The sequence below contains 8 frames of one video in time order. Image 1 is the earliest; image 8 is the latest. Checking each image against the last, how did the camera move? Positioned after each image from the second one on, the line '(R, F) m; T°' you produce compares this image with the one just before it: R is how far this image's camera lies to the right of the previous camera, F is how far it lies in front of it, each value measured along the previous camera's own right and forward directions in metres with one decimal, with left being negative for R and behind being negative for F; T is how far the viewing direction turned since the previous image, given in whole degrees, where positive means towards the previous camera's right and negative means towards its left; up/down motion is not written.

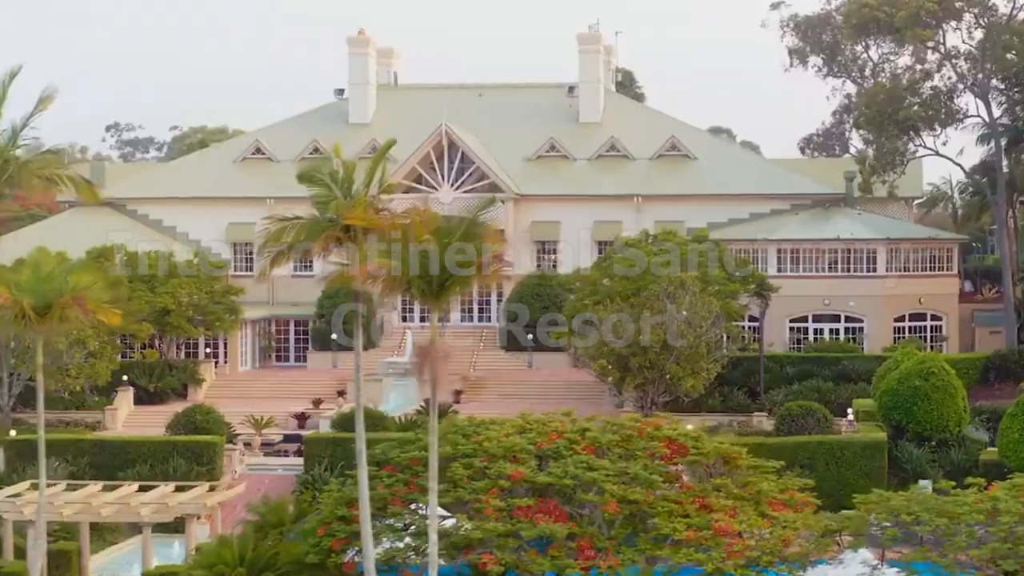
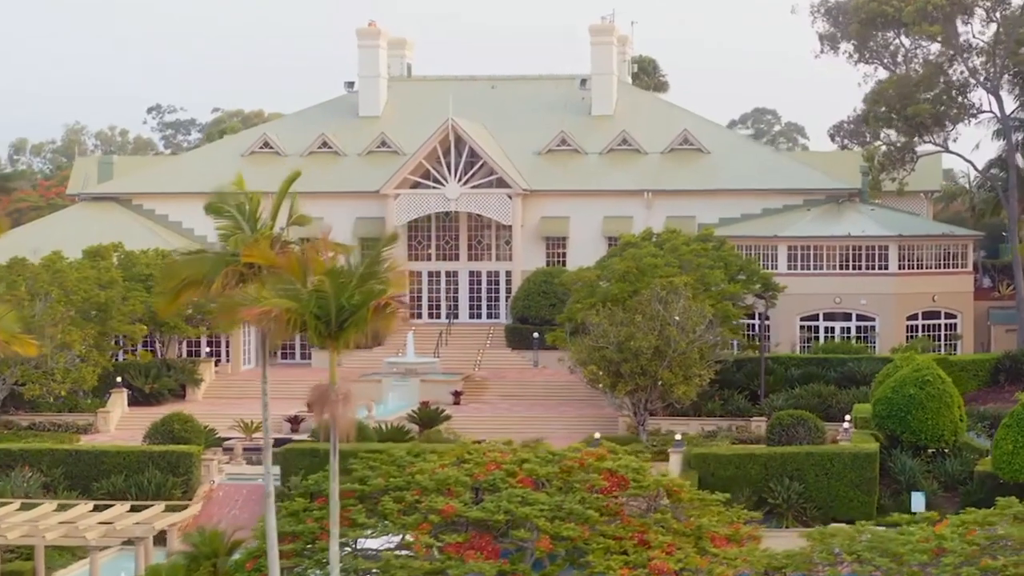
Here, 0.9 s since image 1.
(+1.4, +0.7) m; -2°
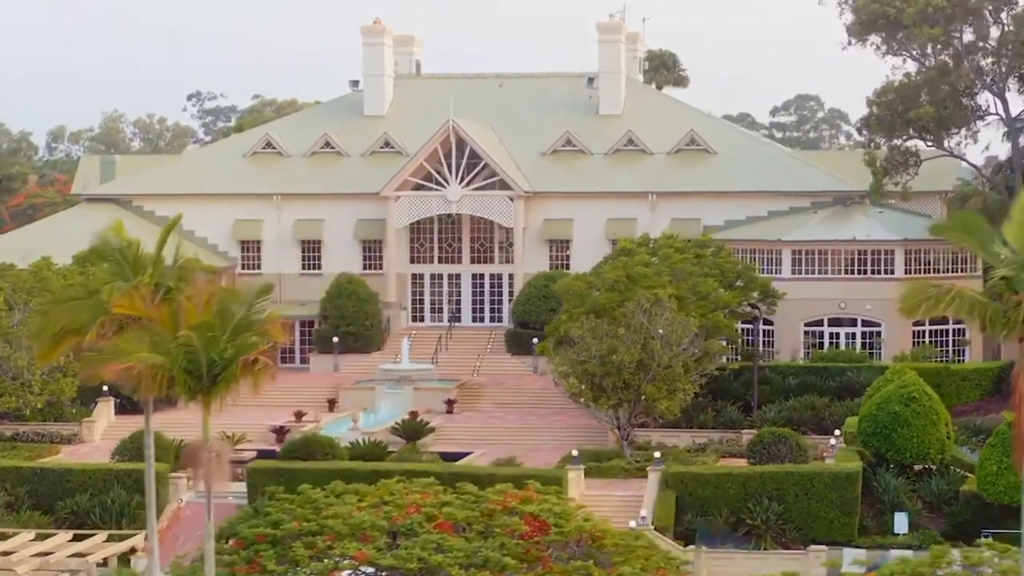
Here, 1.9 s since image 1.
(+1.5, +0.7) m; -2°
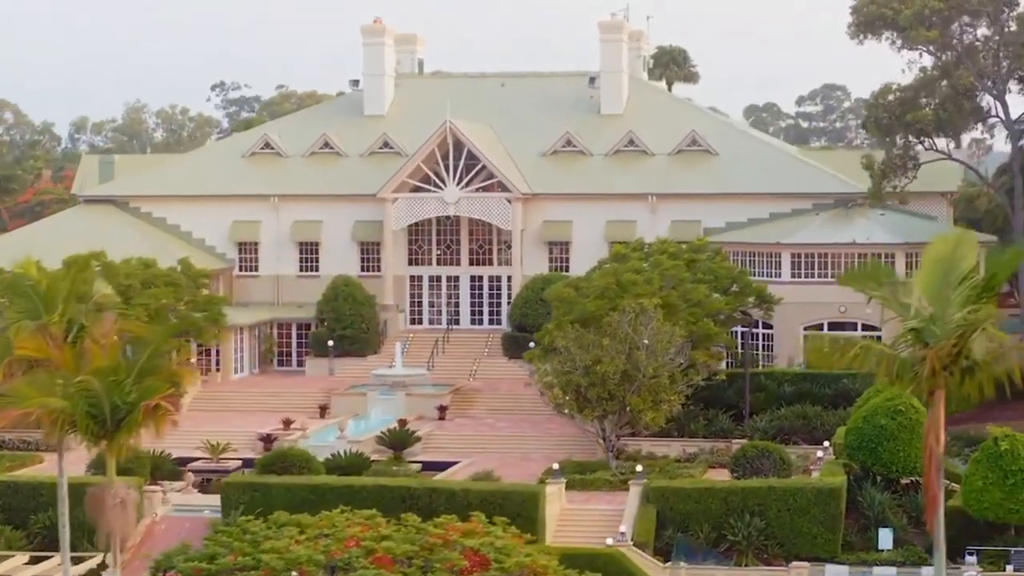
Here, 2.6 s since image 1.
(+1.0, +0.5) m; -1°
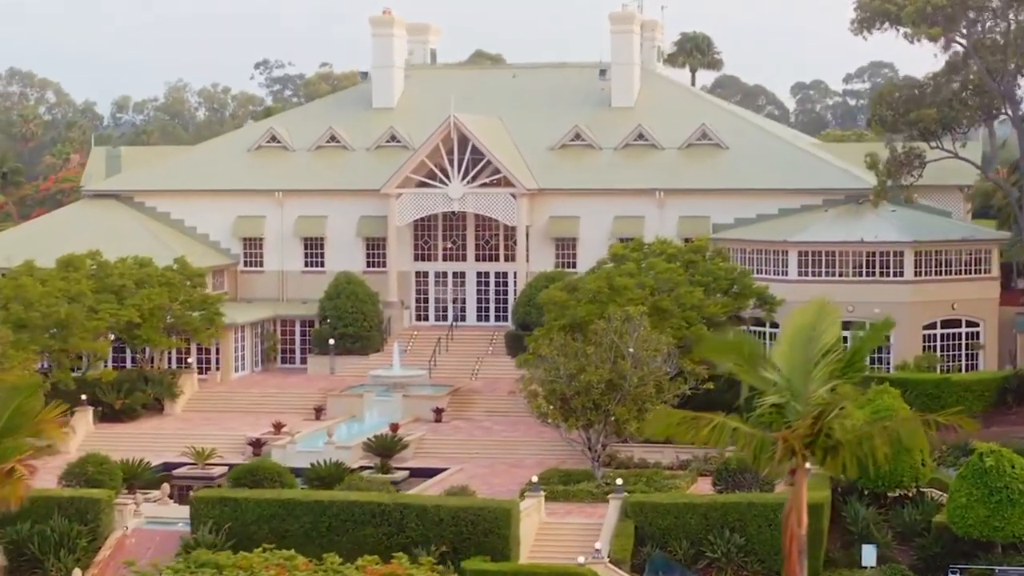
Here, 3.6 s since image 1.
(+1.5, +0.7) m; -2°
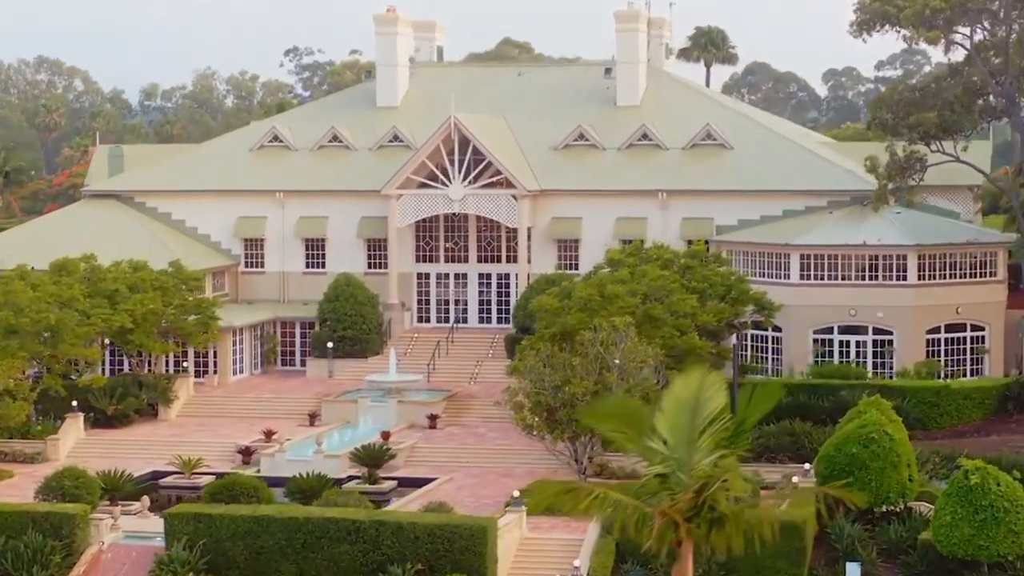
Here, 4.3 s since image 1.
(+1.1, +0.4) m; -1°
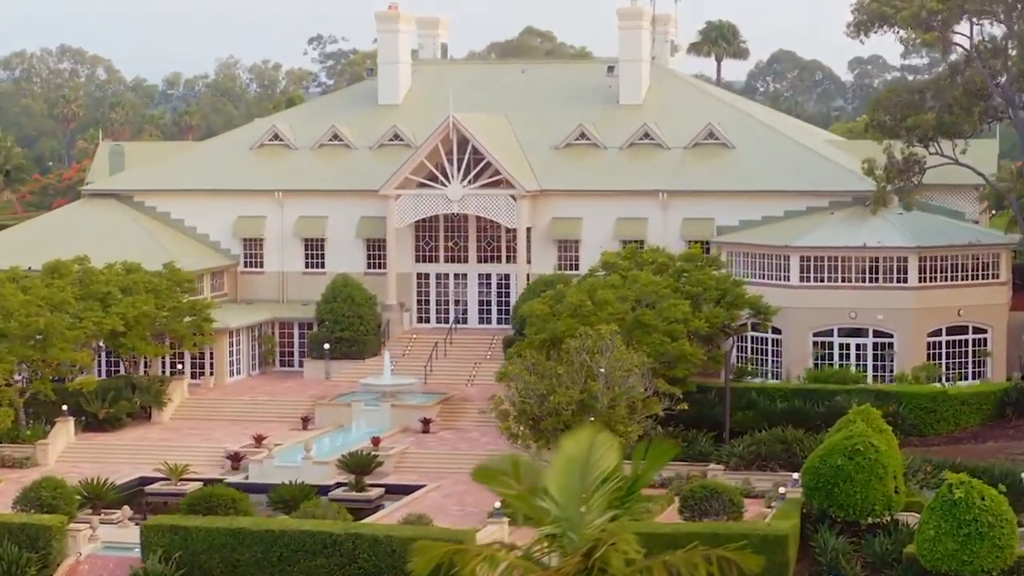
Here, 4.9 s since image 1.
(+0.9, +0.4) m; -1°
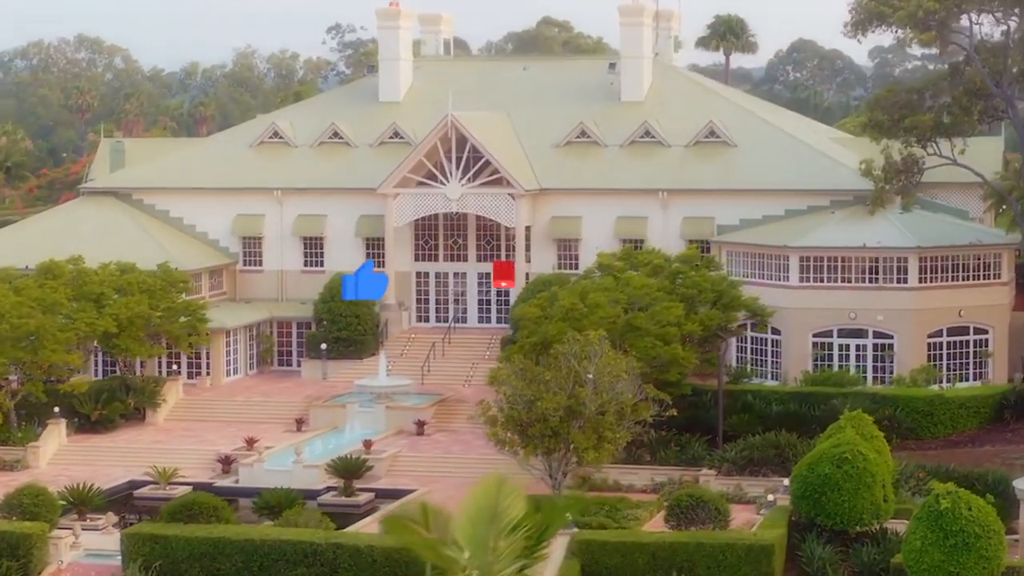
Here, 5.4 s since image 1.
(+0.7, +0.3) m; -1°
